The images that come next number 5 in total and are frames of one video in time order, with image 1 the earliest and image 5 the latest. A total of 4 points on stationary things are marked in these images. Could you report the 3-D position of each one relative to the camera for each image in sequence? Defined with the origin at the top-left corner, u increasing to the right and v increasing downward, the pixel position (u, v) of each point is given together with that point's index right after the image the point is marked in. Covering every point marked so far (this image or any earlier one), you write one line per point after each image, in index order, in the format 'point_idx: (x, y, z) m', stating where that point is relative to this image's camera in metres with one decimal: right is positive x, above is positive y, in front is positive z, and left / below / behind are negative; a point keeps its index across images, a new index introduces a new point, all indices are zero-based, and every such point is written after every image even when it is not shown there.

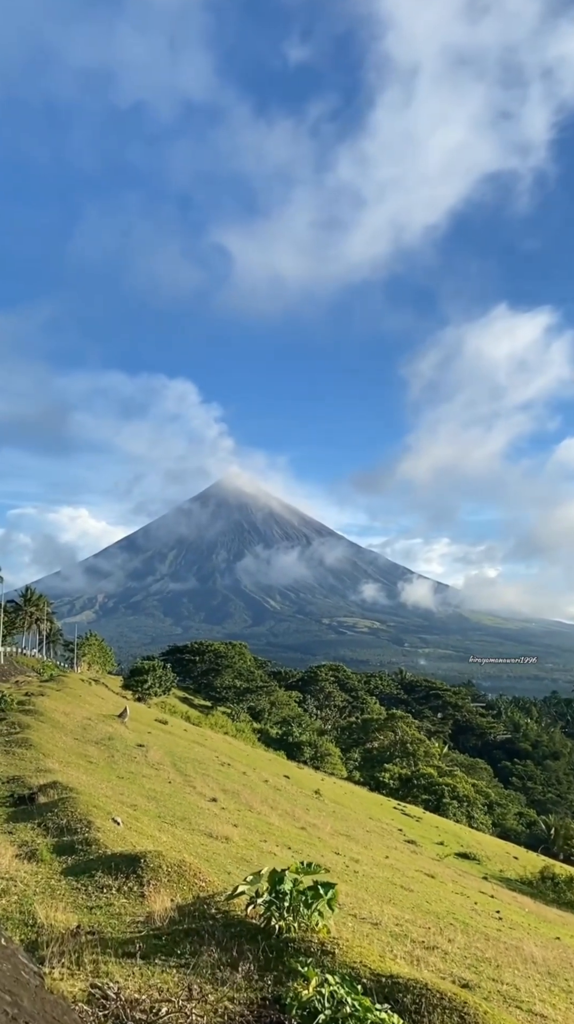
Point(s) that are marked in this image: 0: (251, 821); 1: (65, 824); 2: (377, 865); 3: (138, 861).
0: (-1.0, -8.5, +19.7) m
1: (-3.5, -5.0, +11.4) m
2: (+2.4, -9.3, +18.9) m
3: (-1.8, -4.3, +8.9) m
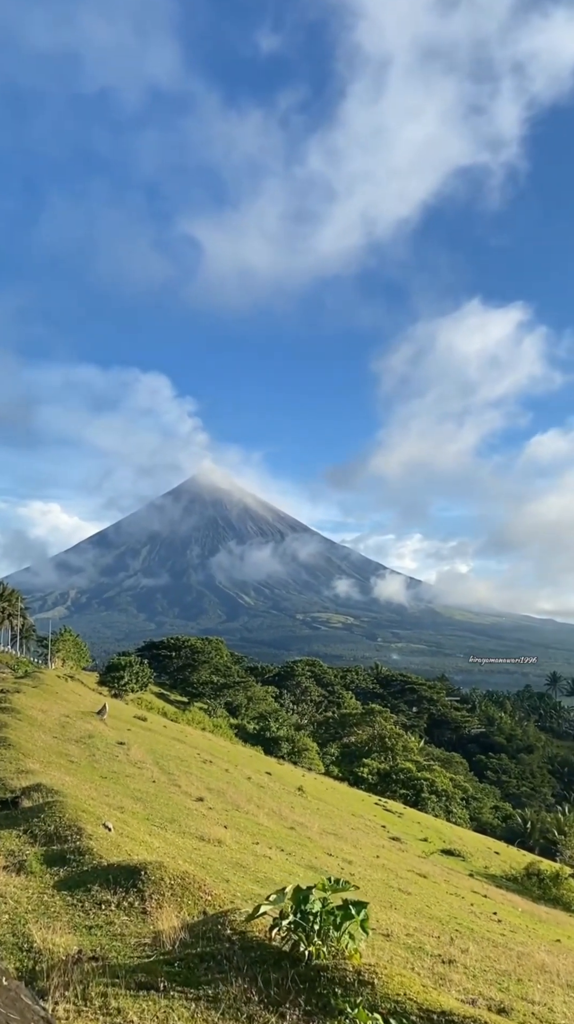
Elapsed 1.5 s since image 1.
0: (-1.3, -8.3, +19.1) m
1: (-3.5, -4.8, +10.7) m
2: (+2.1, -9.1, +18.4) m
3: (-1.7, -4.1, +8.2) m
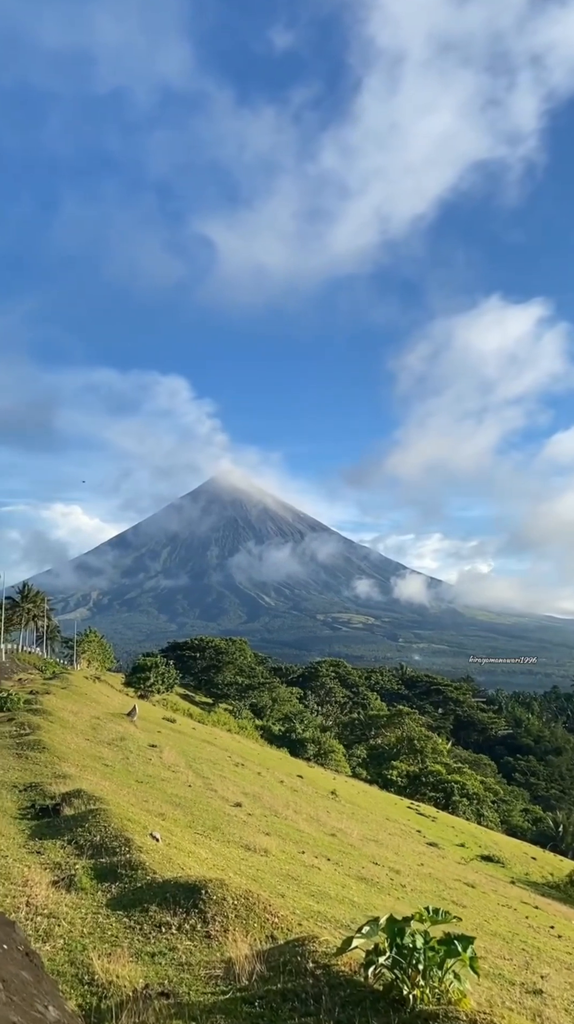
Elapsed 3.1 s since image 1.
0: (-0.1, -8.2, +18.5) m
1: (-2.7, -4.7, +10.2) m
2: (+3.2, -9.0, +17.7) m
3: (-0.9, -4.0, +7.6) m
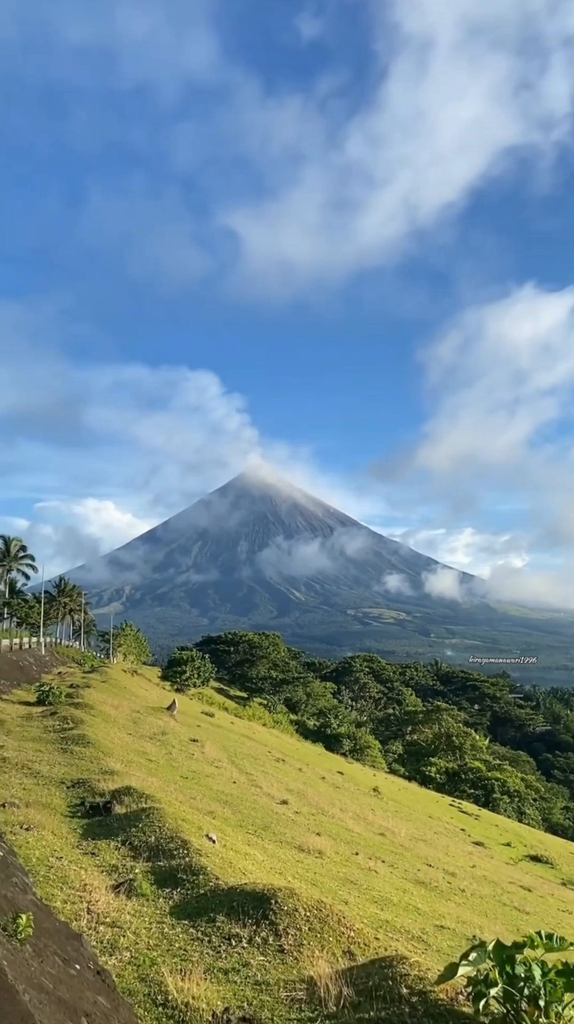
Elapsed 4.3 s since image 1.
0: (+1.1, -7.9, +18.0) m
1: (-1.8, -4.5, +9.8) m
2: (+4.4, -8.7, +17.1) m
3: (-0.2, -3.9, +7.2) m
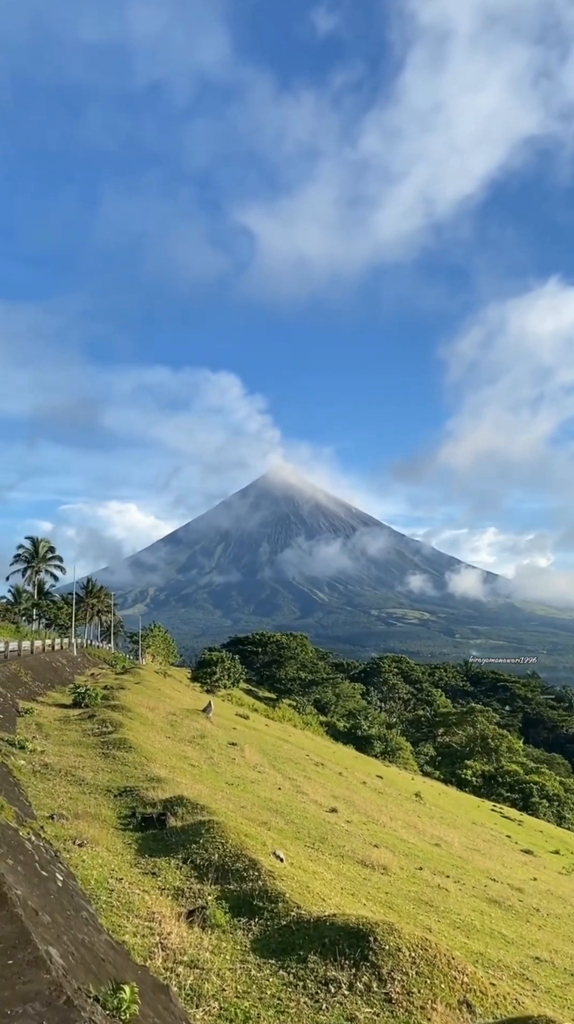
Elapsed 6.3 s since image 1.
0: (+2.4, -7.8, +17.1) m
1: (-0.8, -4.4, +8.9) m
2: (+5.7, -8.6, +16.0) m
3: (+0.7, -3.7, +6.3) m
